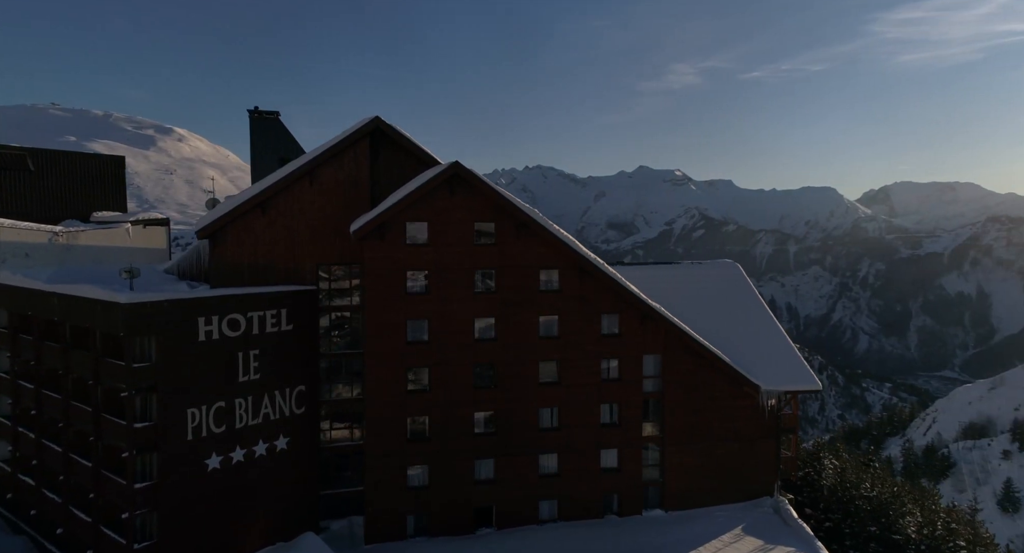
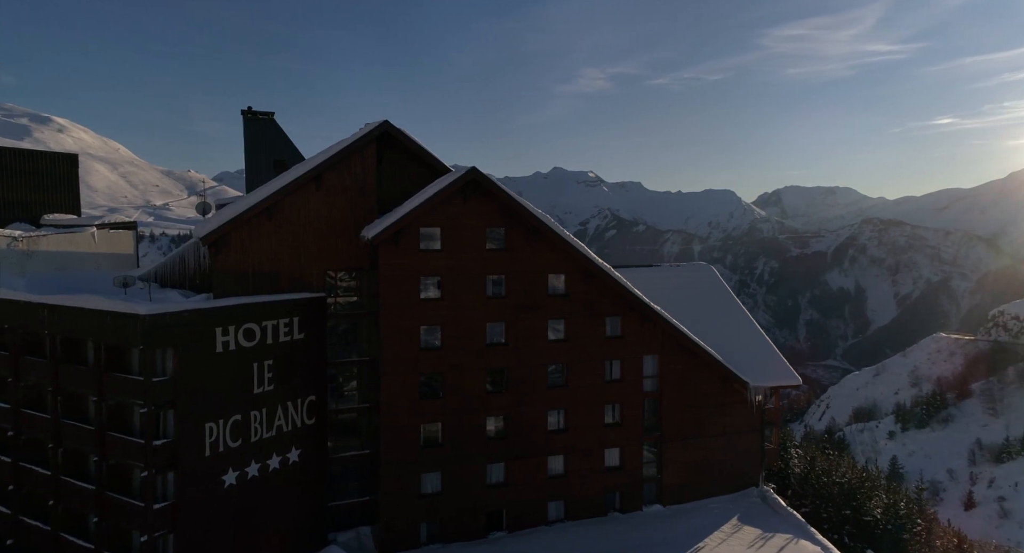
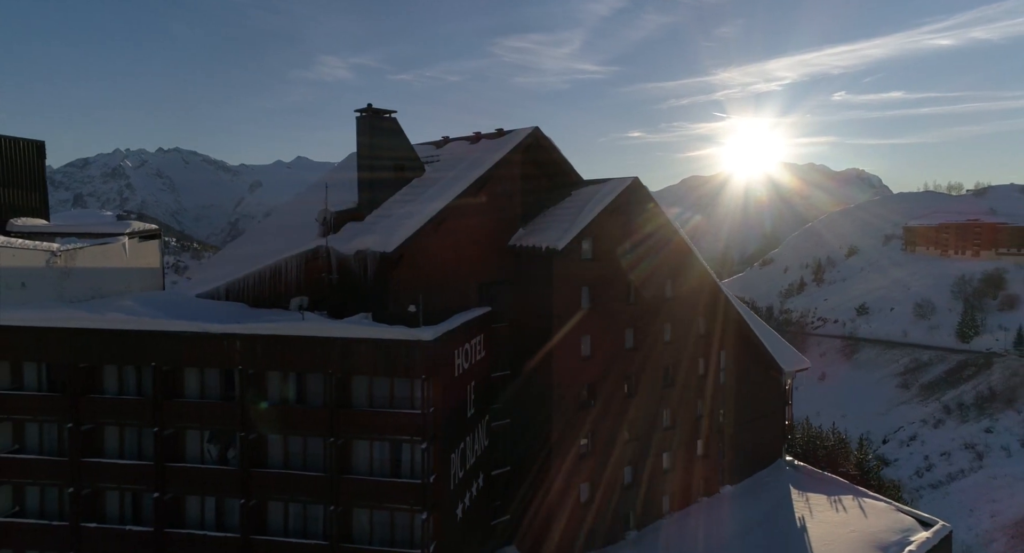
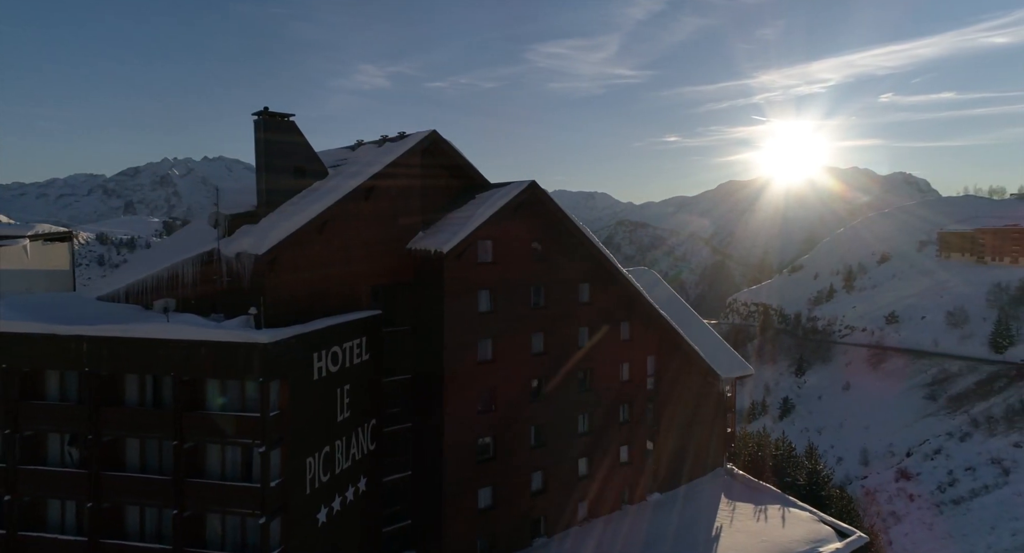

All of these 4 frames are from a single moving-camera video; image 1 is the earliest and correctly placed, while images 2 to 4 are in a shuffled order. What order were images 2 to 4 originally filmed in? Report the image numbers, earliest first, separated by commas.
2, 4, 3
